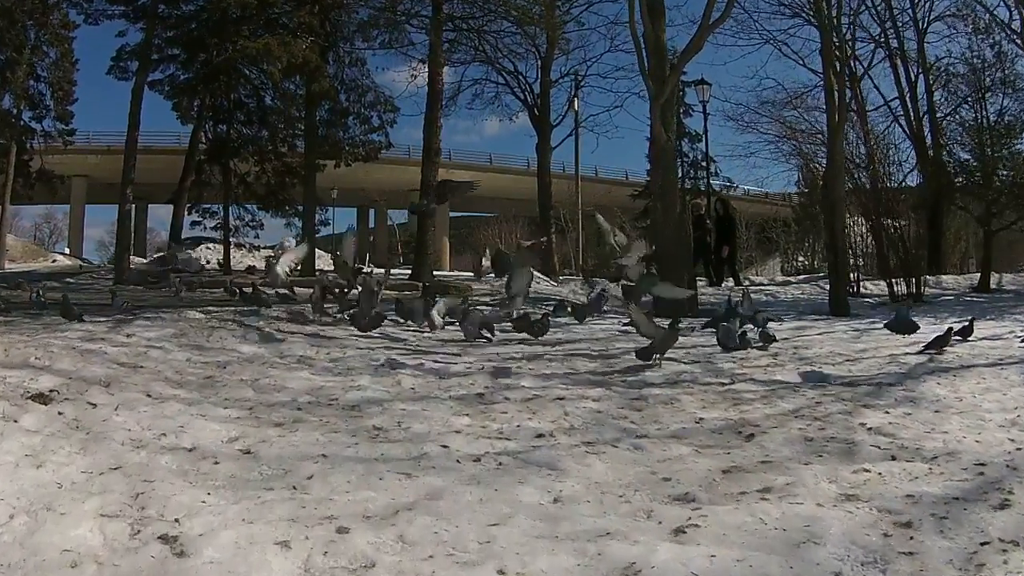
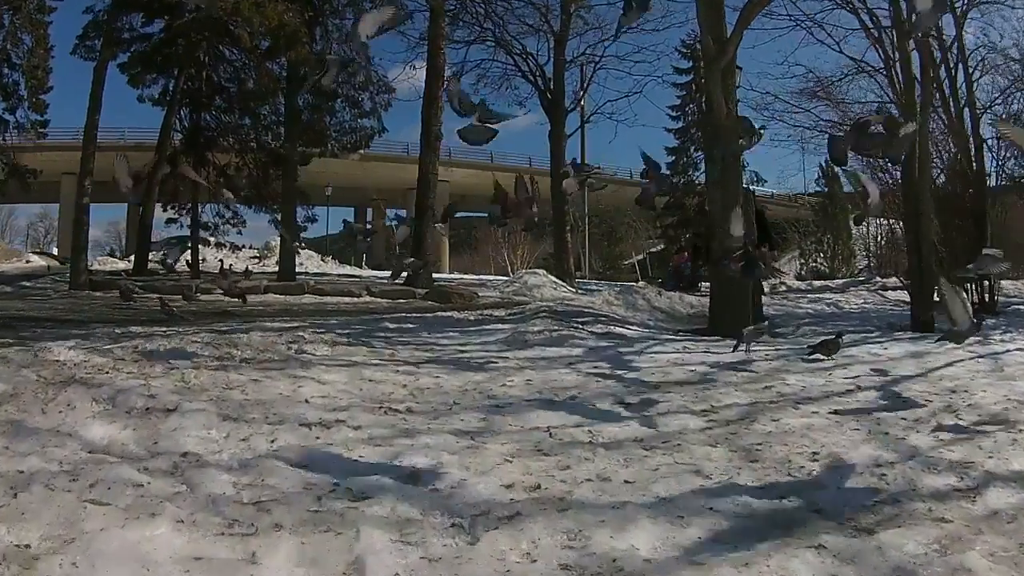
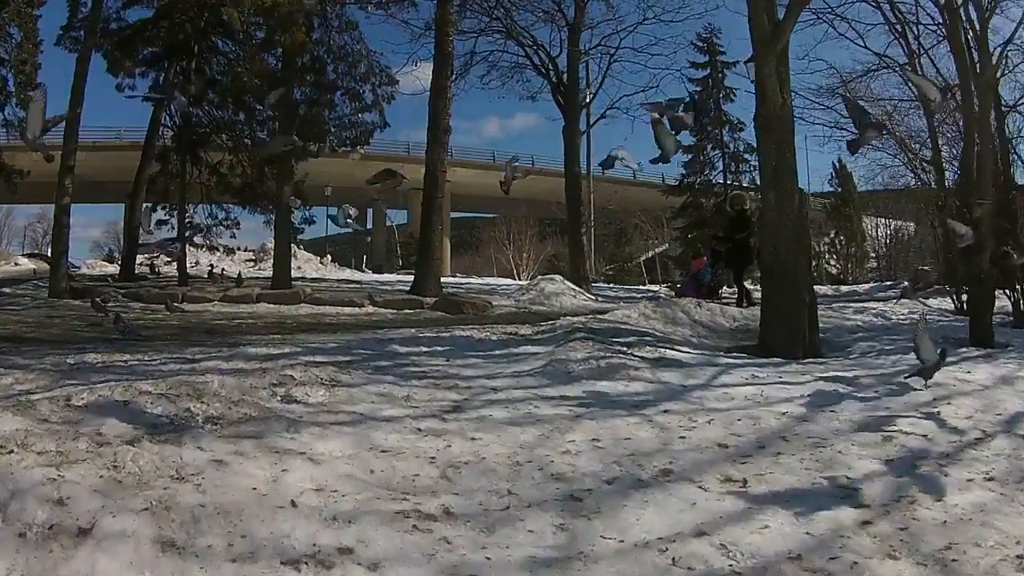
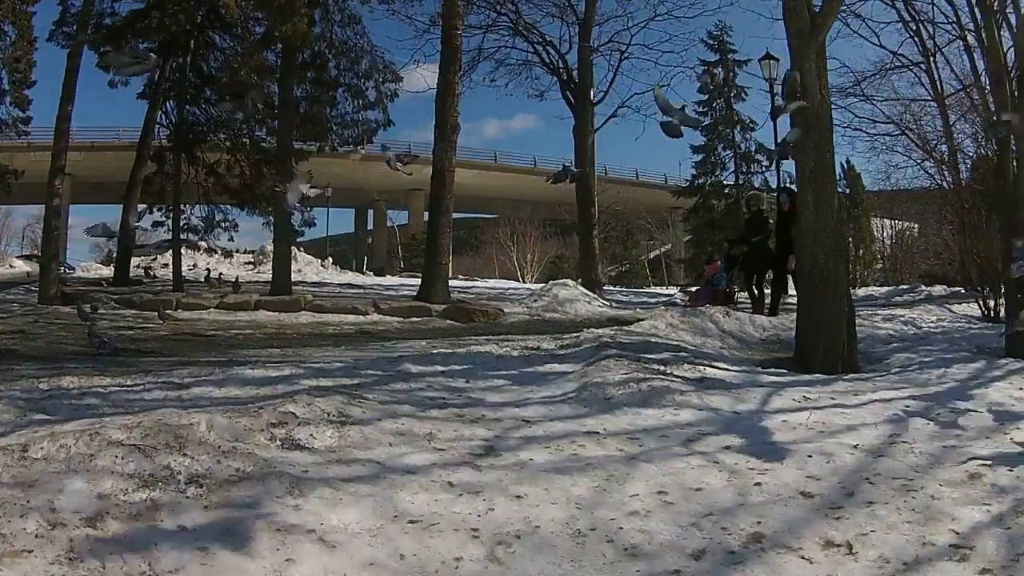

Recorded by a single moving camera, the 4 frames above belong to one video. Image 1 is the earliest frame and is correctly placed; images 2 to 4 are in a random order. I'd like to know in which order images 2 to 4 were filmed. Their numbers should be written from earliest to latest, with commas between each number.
2, 3, 4
